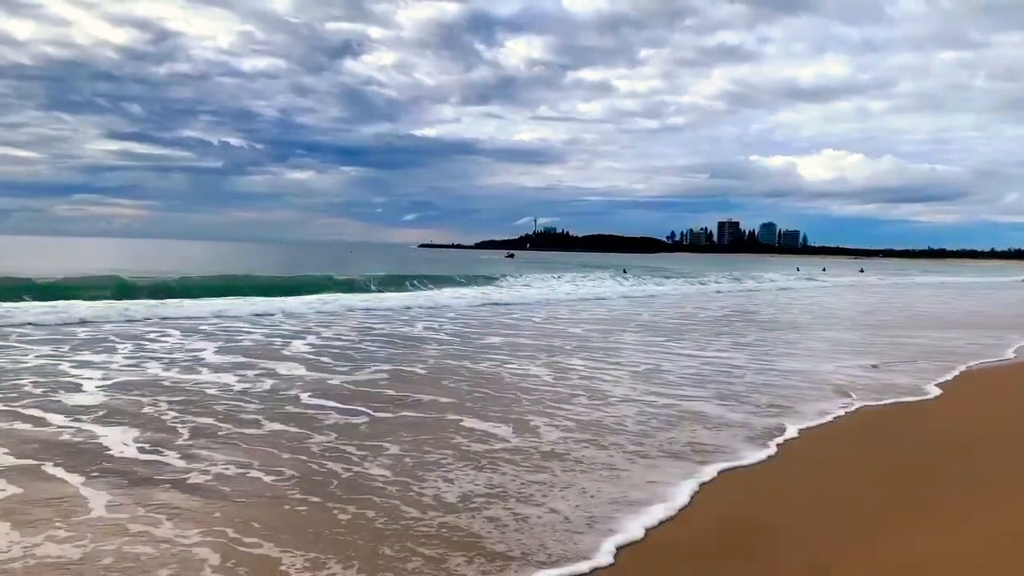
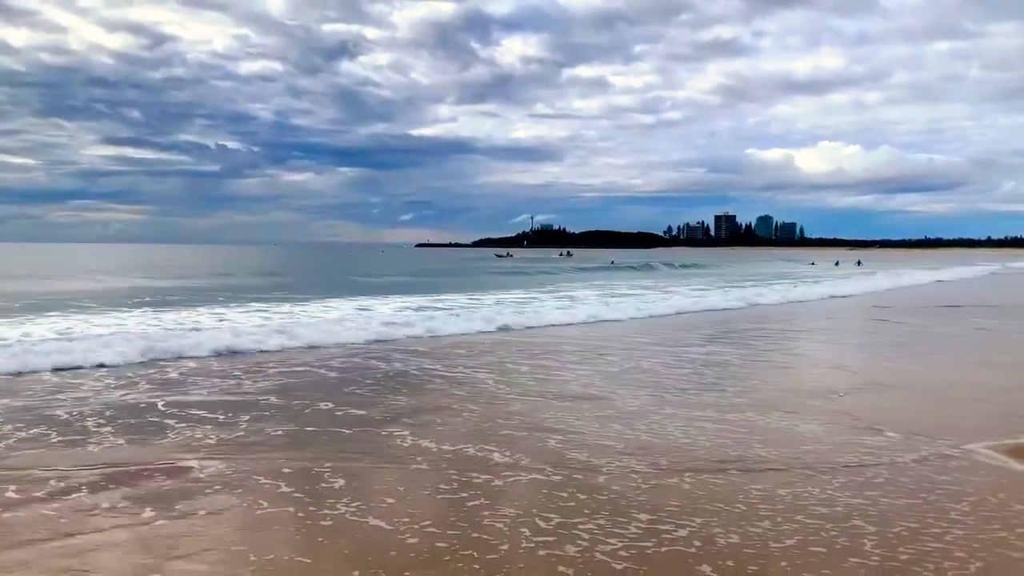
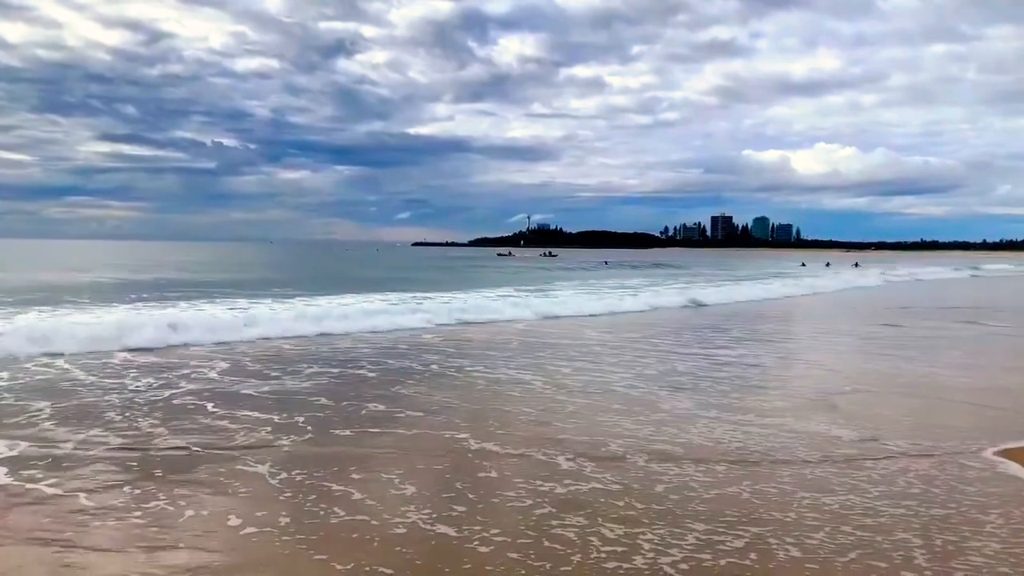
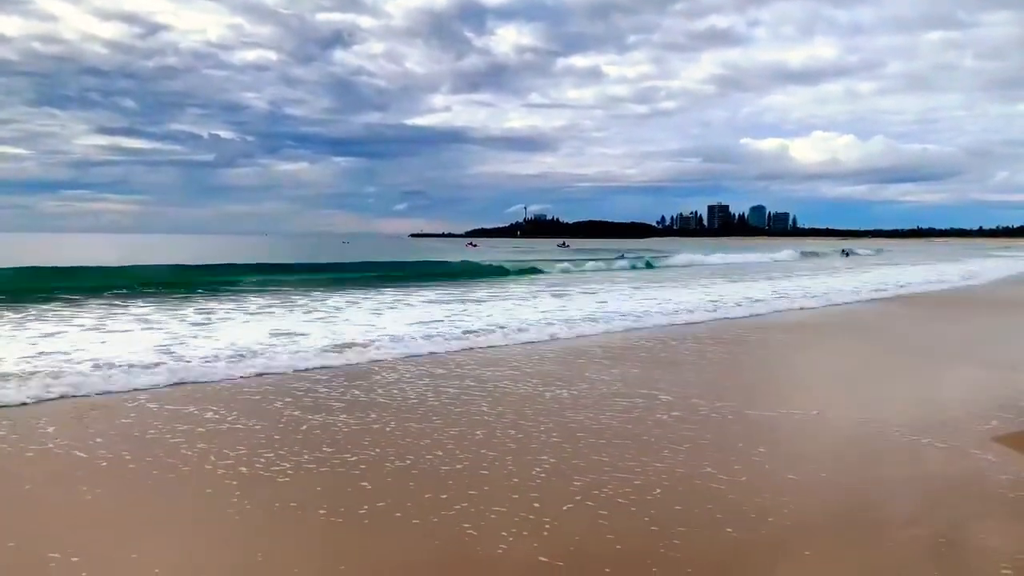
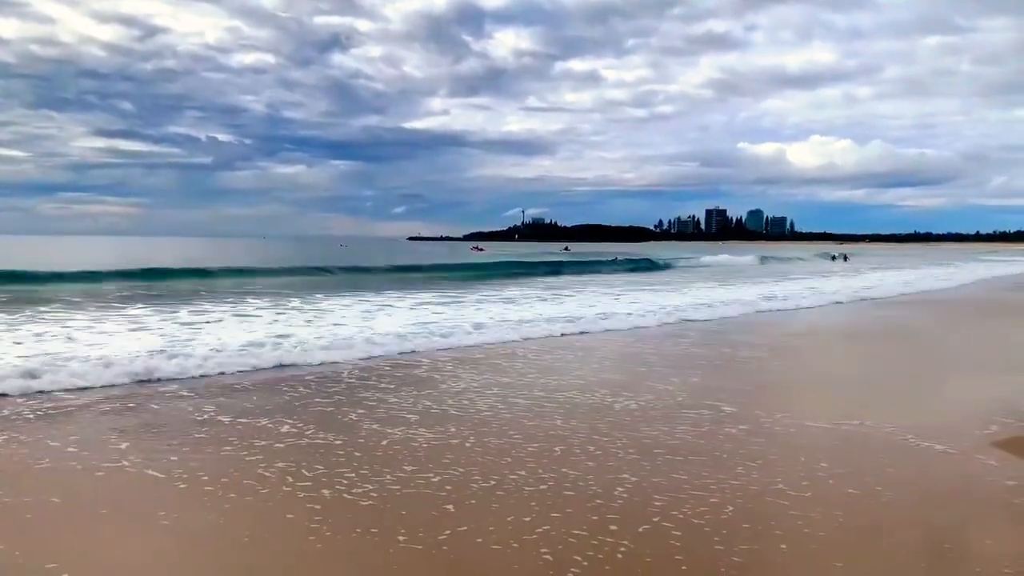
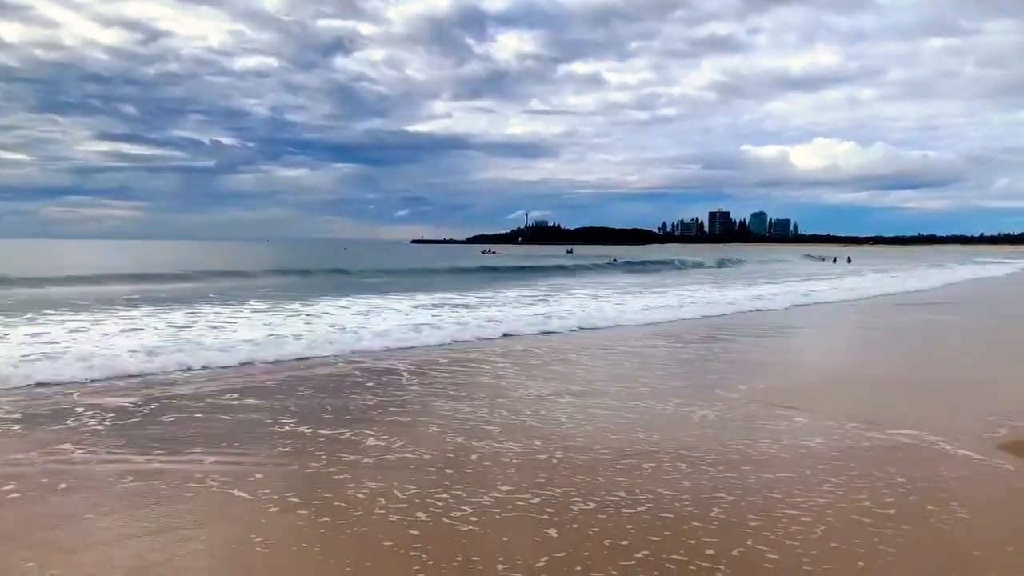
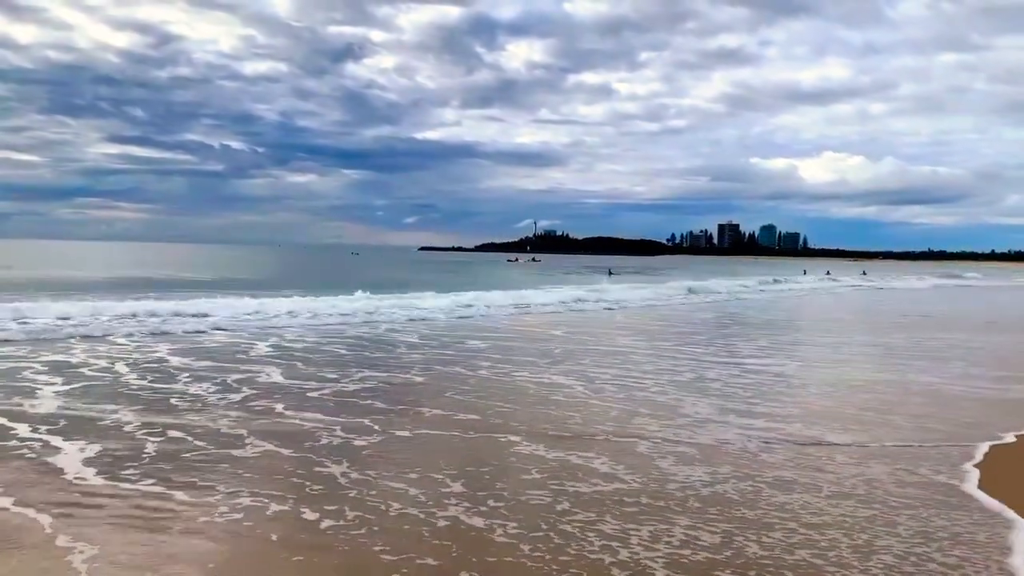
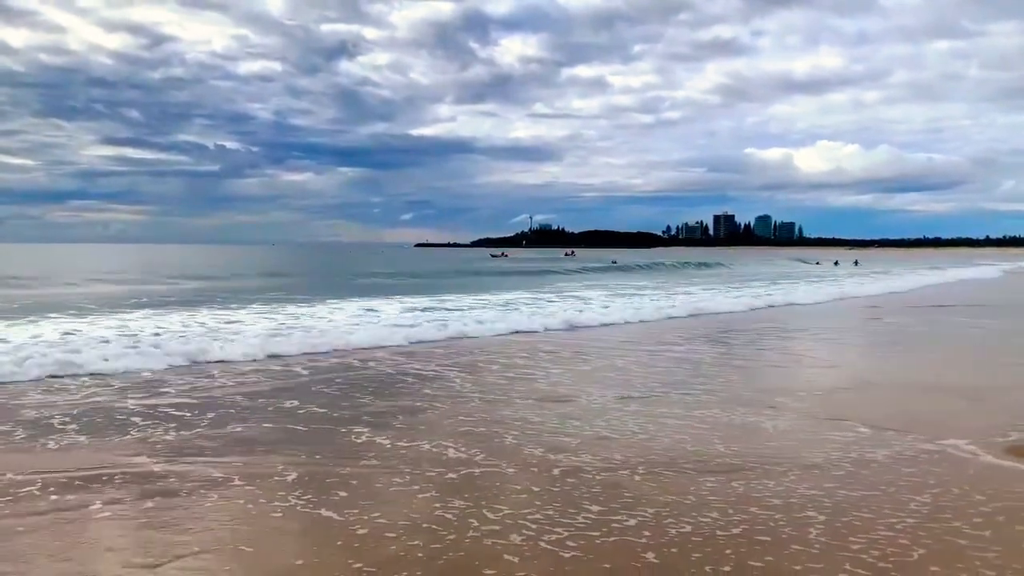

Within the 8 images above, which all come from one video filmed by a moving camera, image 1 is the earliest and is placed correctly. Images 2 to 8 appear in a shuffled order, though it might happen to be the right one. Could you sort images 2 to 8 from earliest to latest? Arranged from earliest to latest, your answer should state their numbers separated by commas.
7, 3, 2, 8, 6, 5, 4
